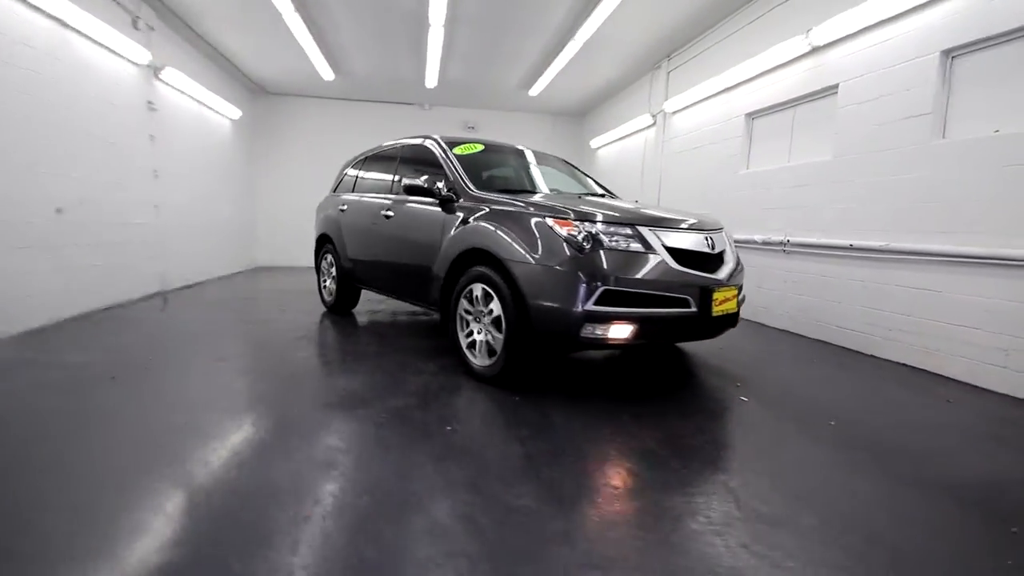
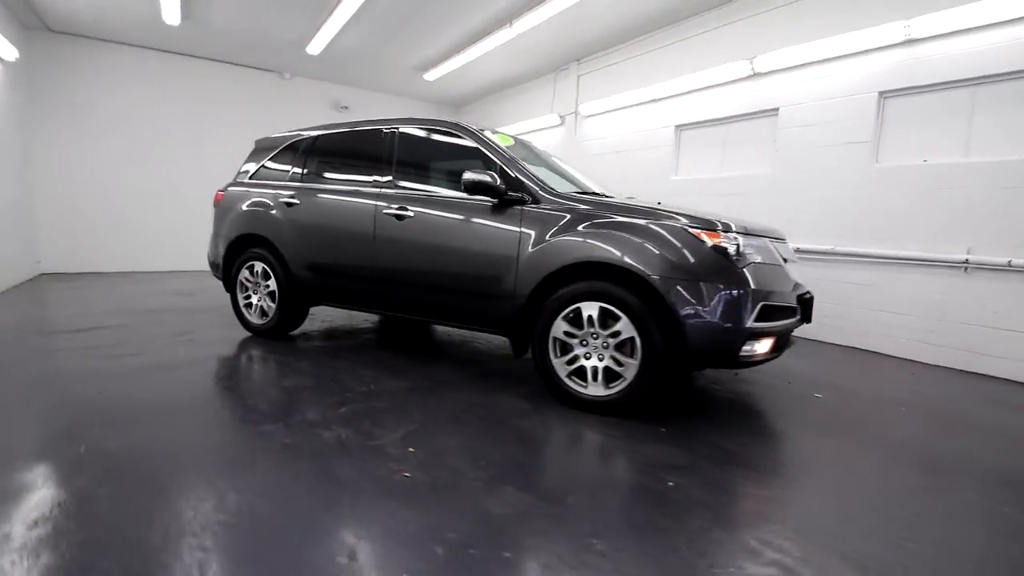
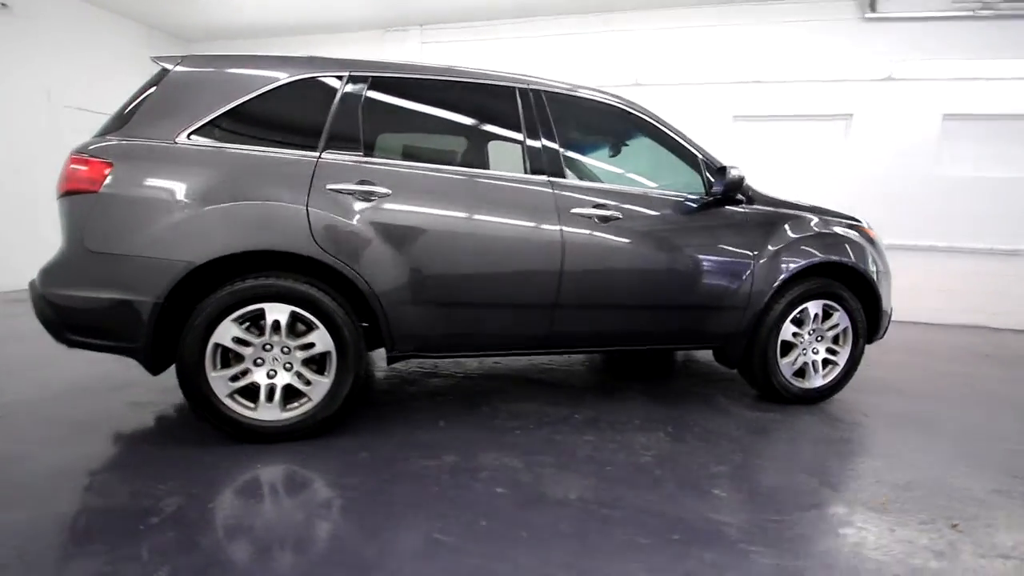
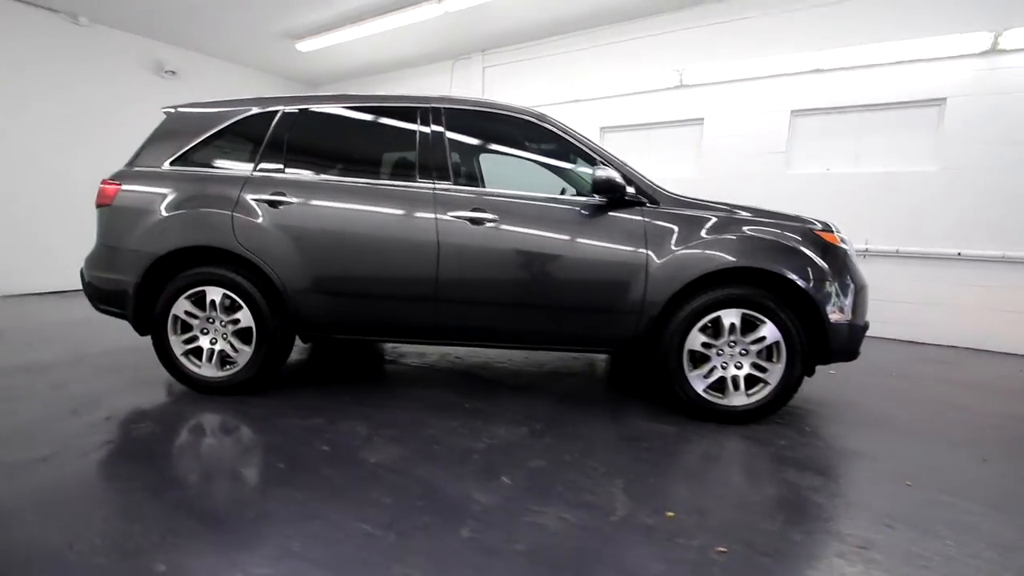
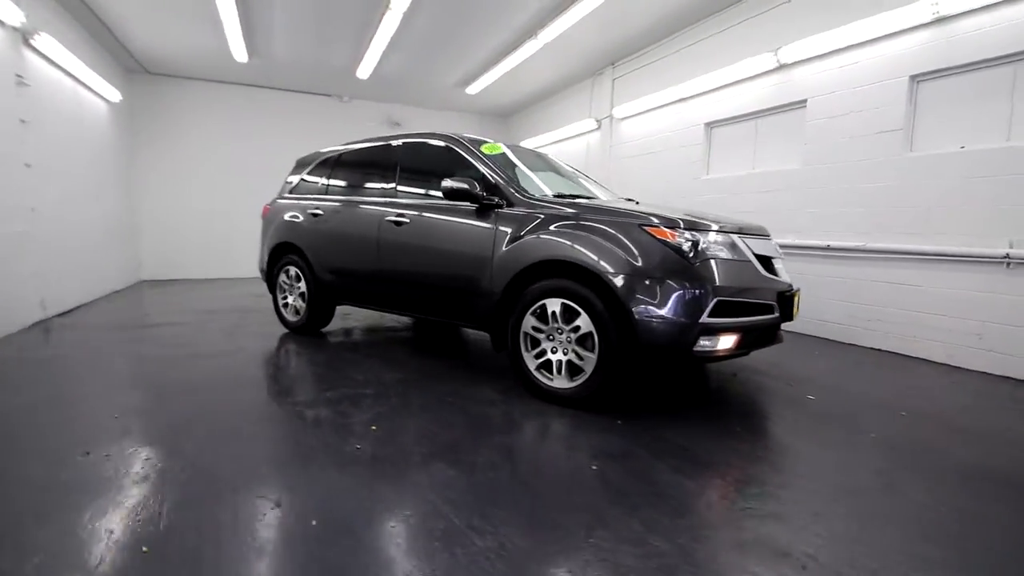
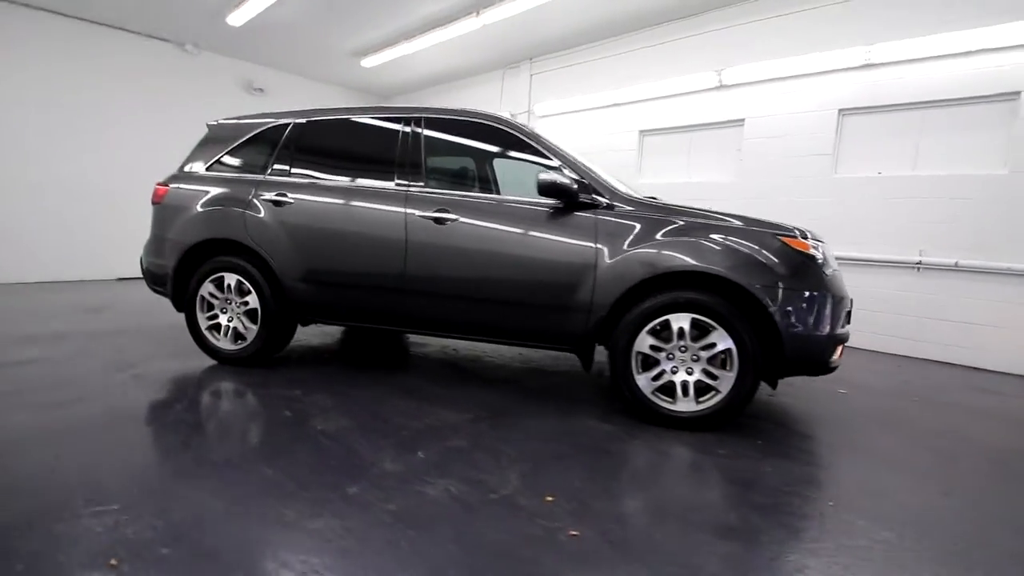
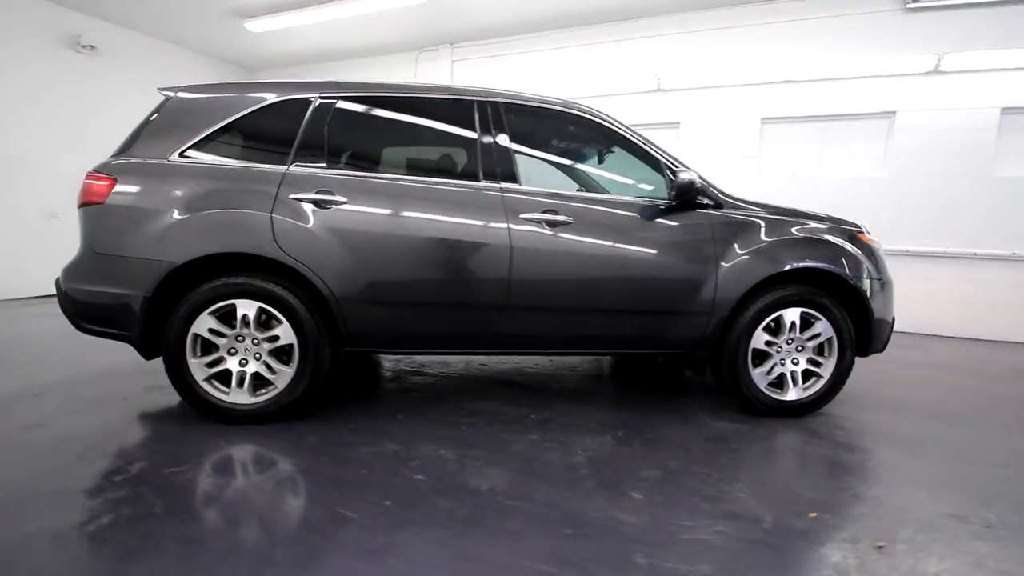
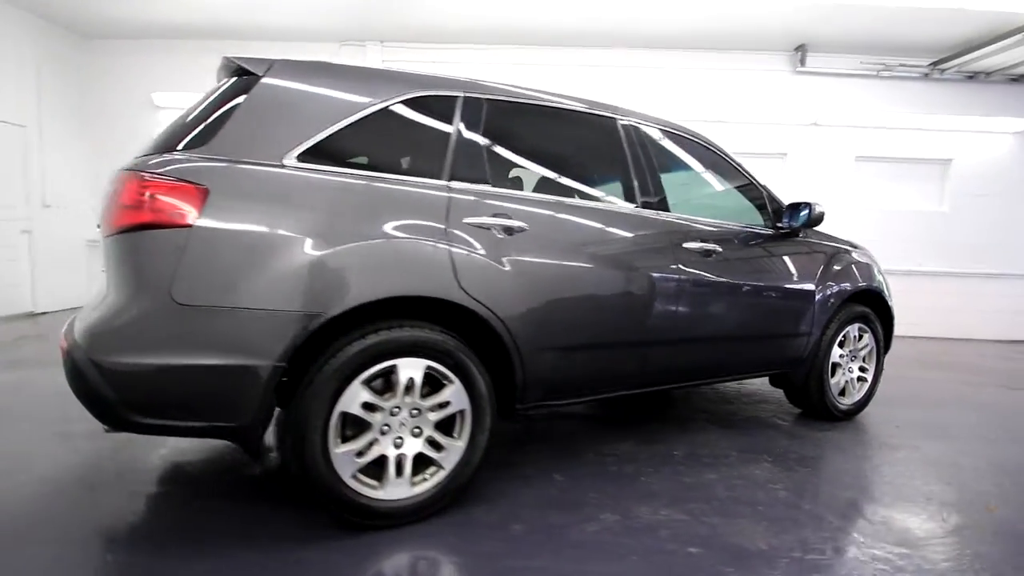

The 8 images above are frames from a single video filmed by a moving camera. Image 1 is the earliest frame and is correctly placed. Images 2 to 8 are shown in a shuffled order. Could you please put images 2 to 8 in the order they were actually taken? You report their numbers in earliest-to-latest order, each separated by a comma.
5, 2, 6, 4, 7, 3, 8
